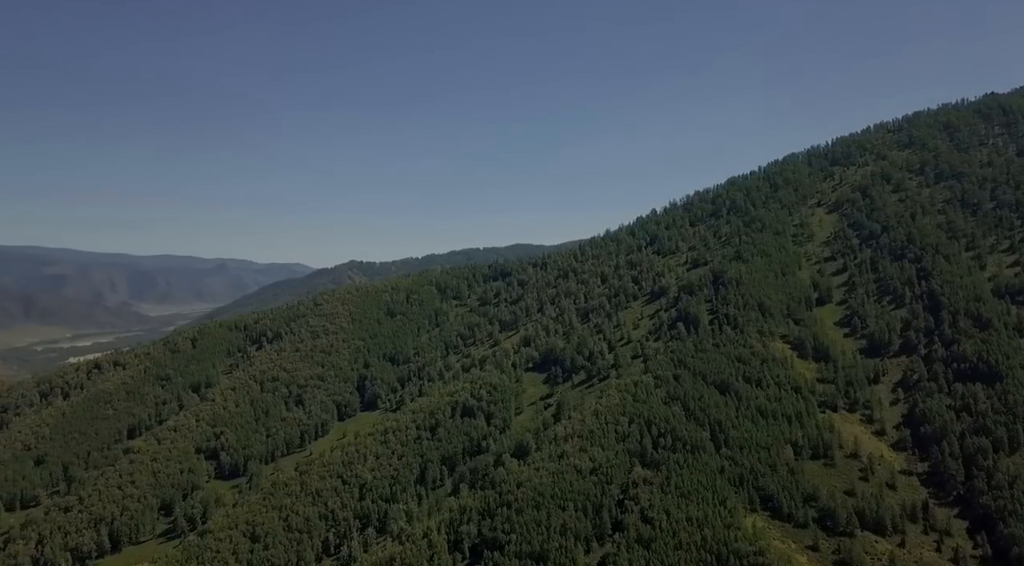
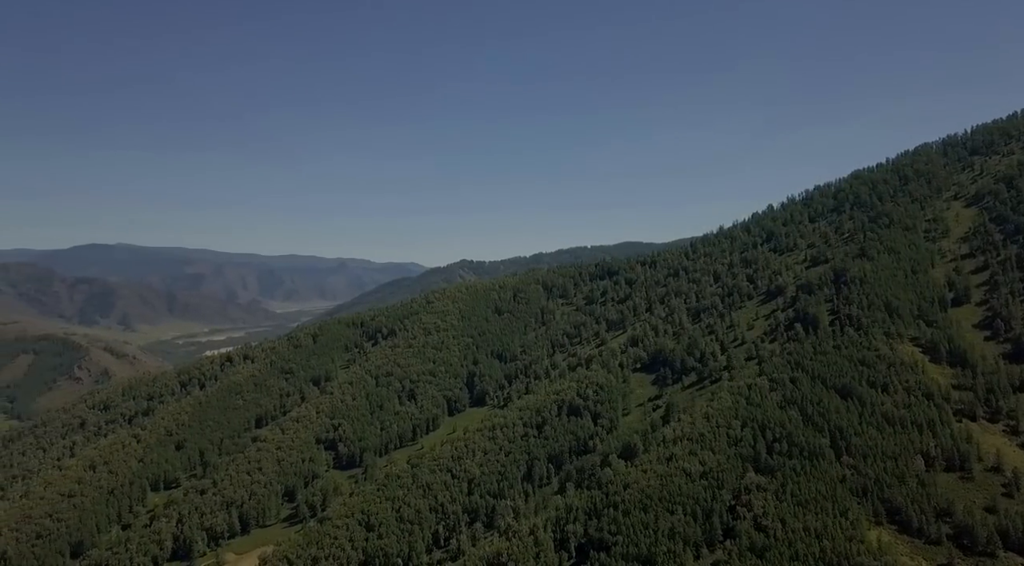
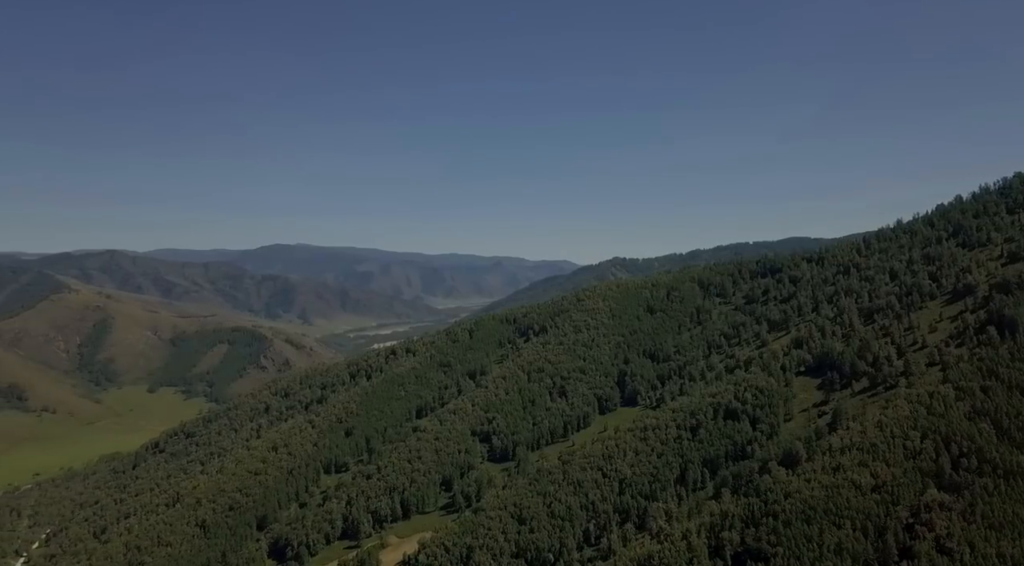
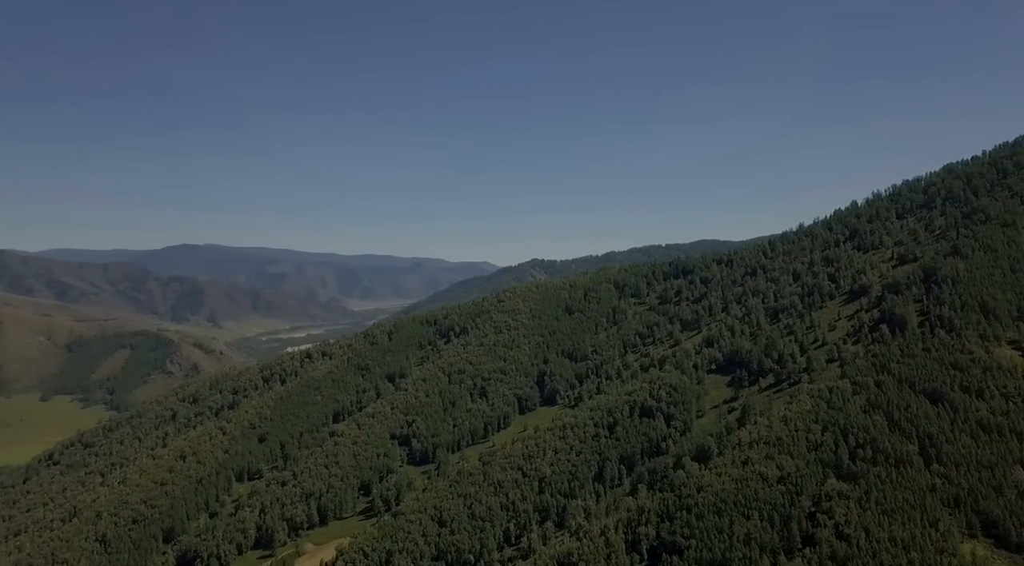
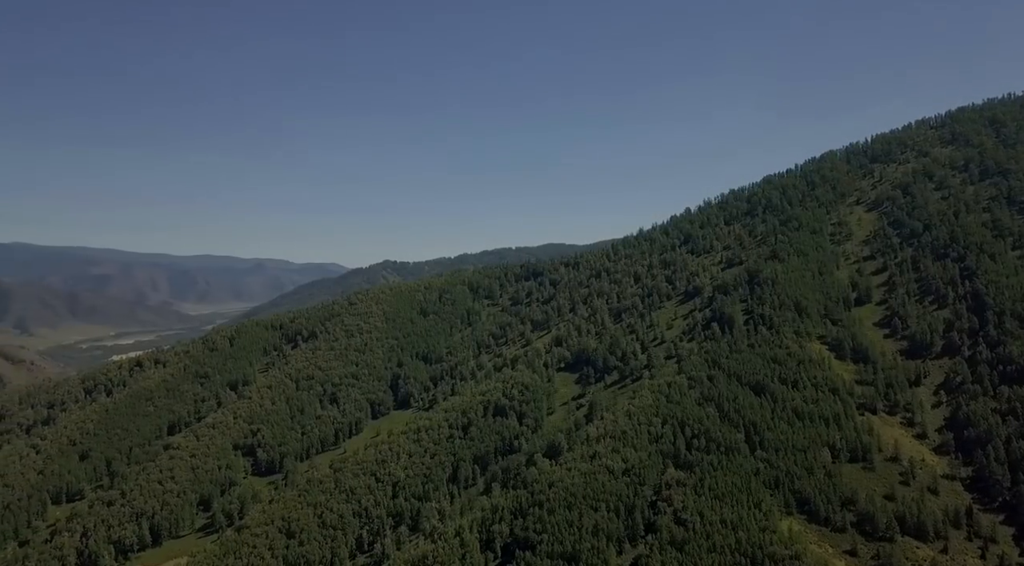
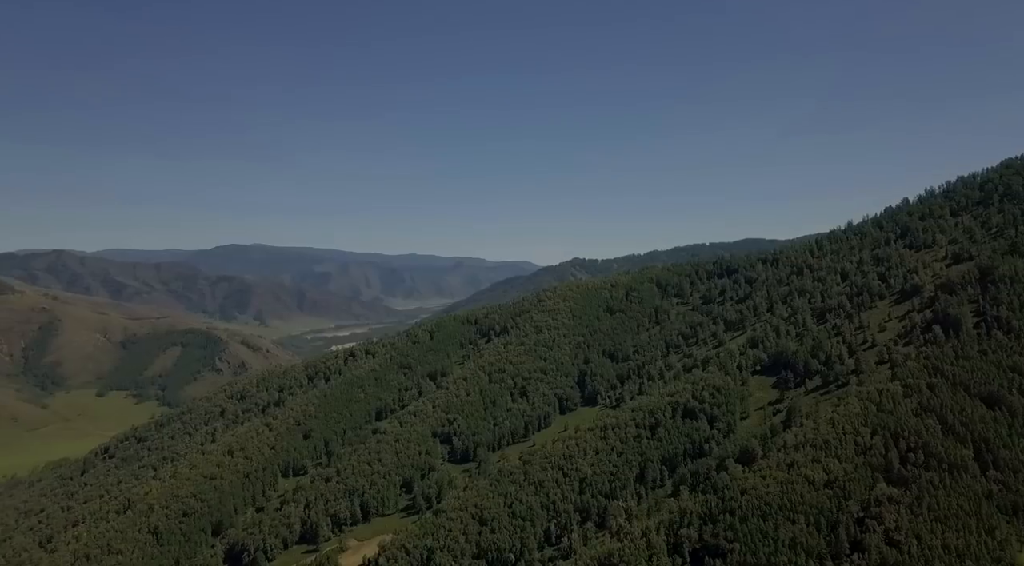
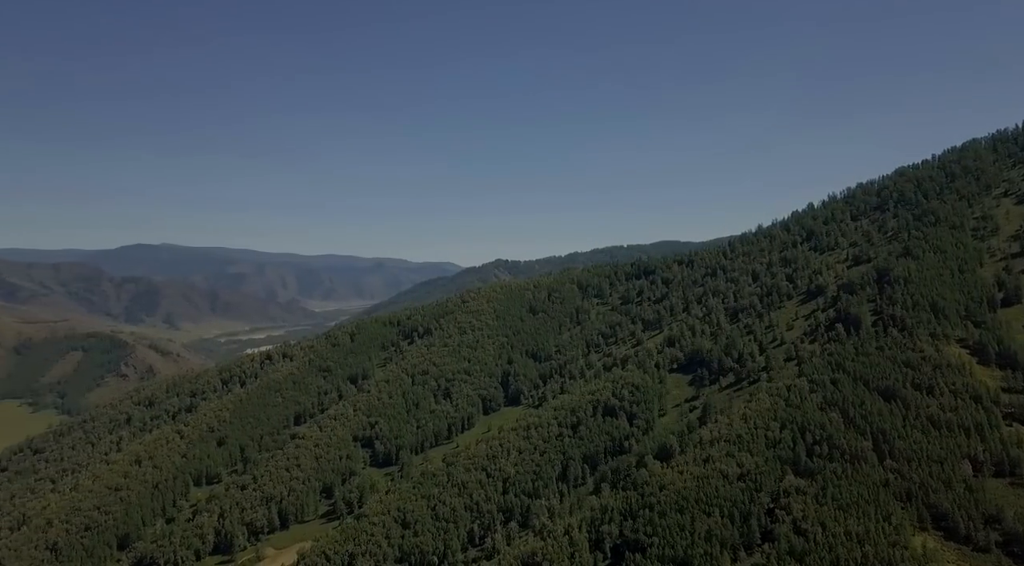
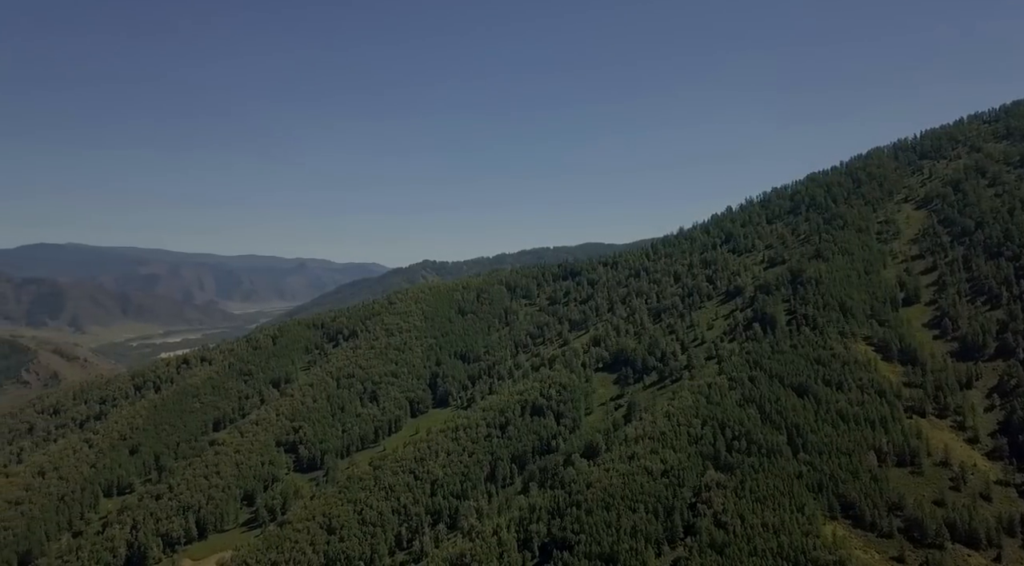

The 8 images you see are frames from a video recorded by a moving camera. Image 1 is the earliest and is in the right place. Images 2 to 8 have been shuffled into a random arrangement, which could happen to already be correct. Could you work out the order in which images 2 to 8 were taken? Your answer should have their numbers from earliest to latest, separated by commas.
5, 8, 2, 7, 4, 6, 3
